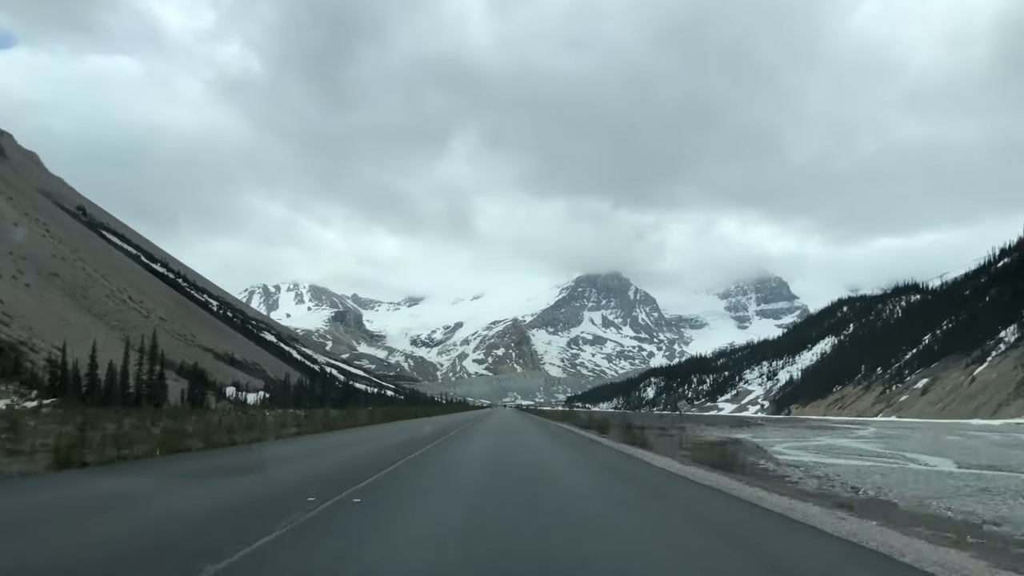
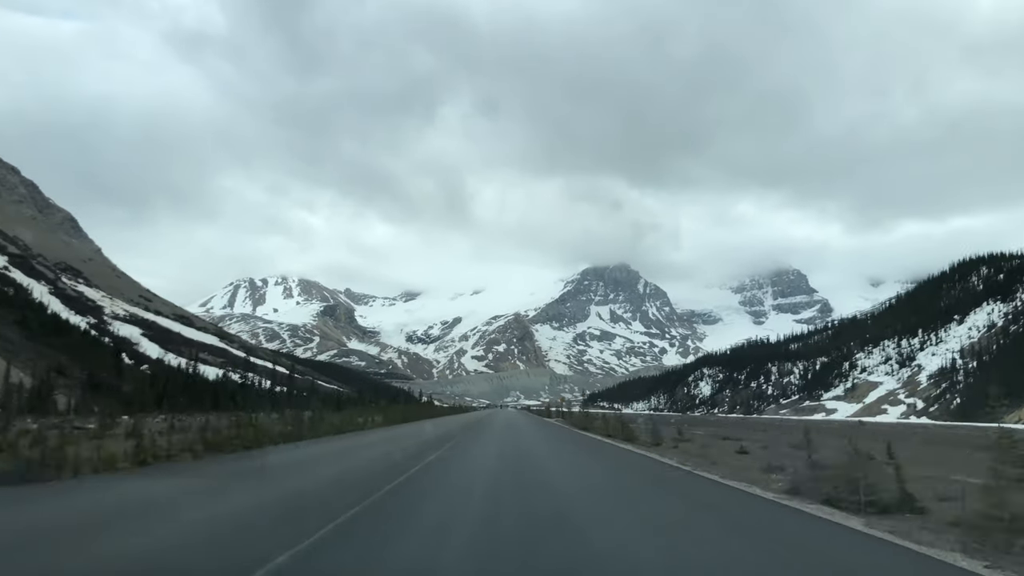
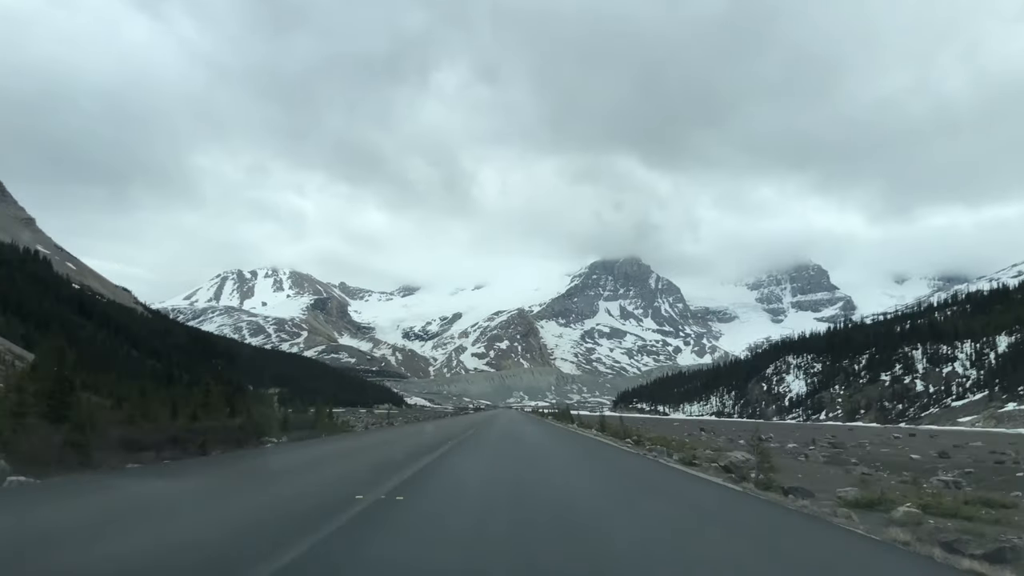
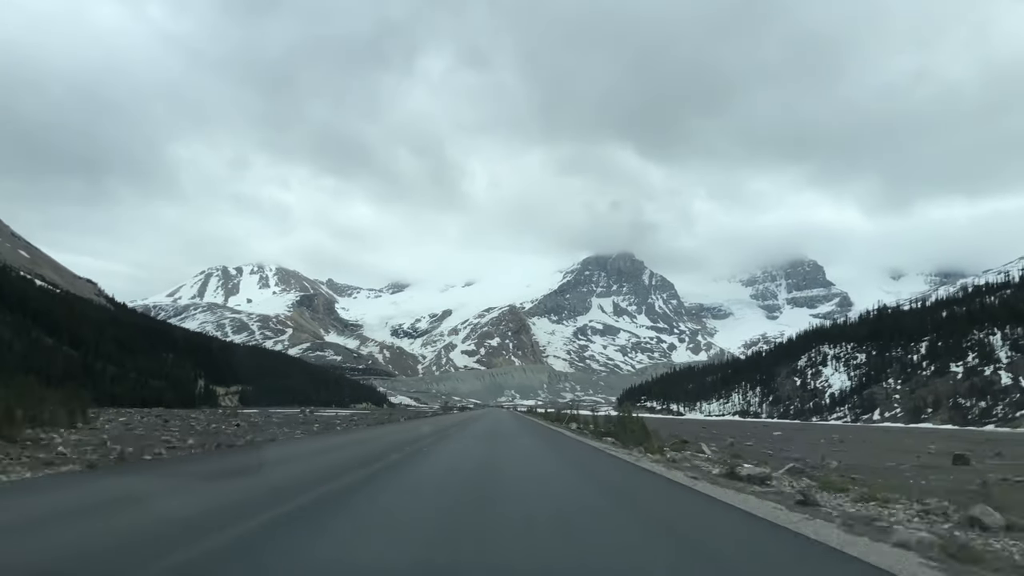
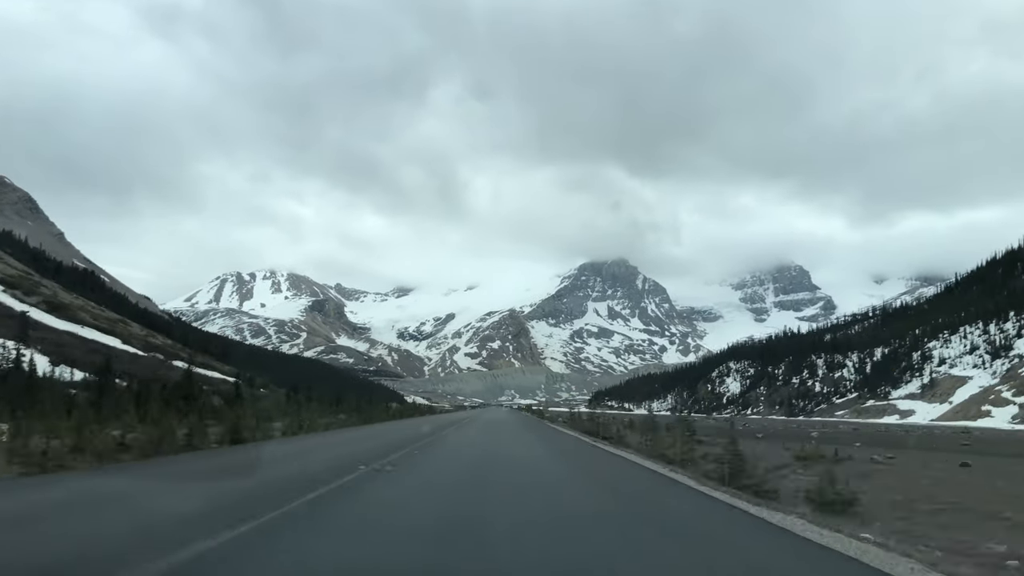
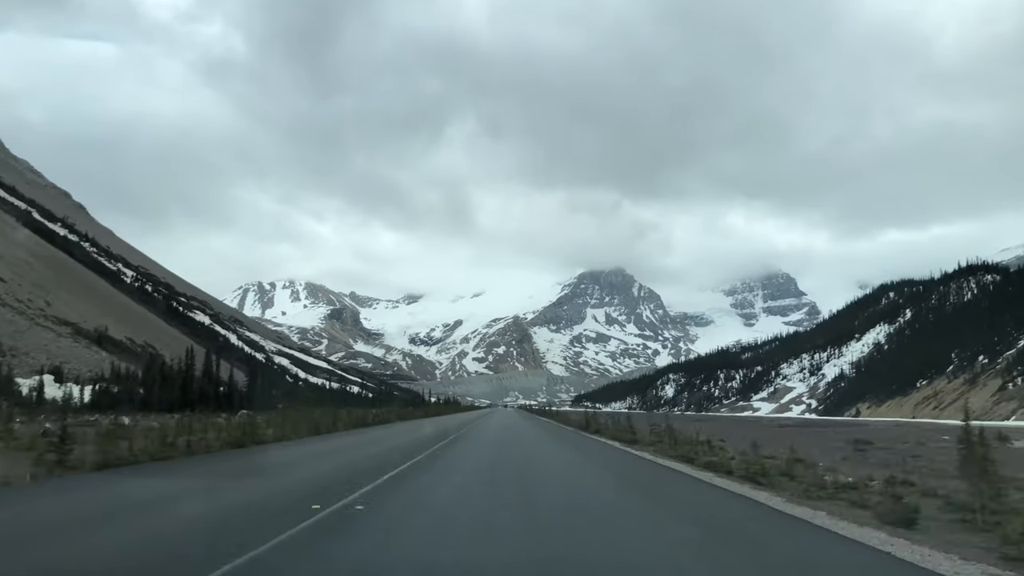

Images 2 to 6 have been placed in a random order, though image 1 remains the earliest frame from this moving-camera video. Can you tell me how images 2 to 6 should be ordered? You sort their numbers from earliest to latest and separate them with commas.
6, 2, 5, 3, 4
